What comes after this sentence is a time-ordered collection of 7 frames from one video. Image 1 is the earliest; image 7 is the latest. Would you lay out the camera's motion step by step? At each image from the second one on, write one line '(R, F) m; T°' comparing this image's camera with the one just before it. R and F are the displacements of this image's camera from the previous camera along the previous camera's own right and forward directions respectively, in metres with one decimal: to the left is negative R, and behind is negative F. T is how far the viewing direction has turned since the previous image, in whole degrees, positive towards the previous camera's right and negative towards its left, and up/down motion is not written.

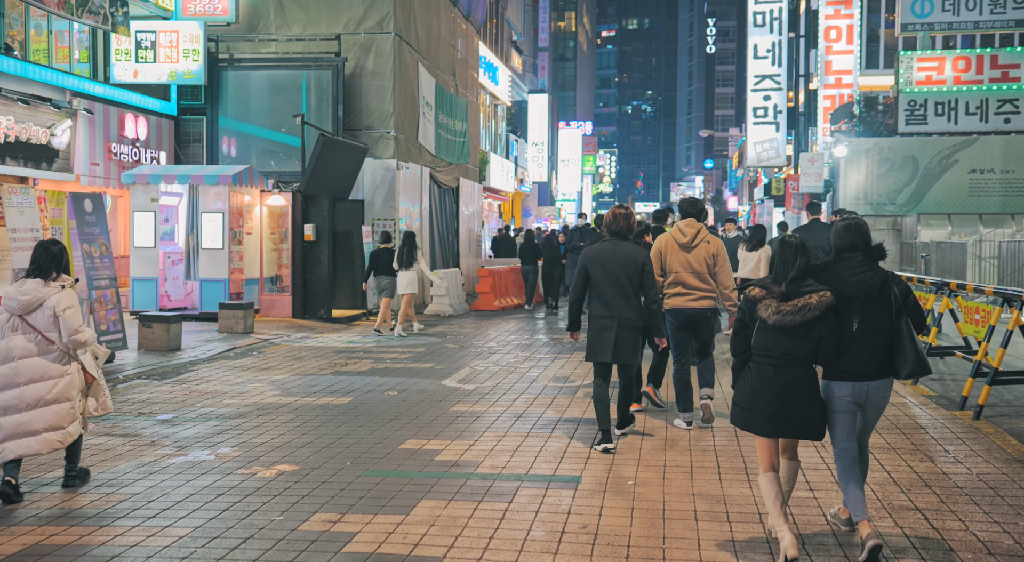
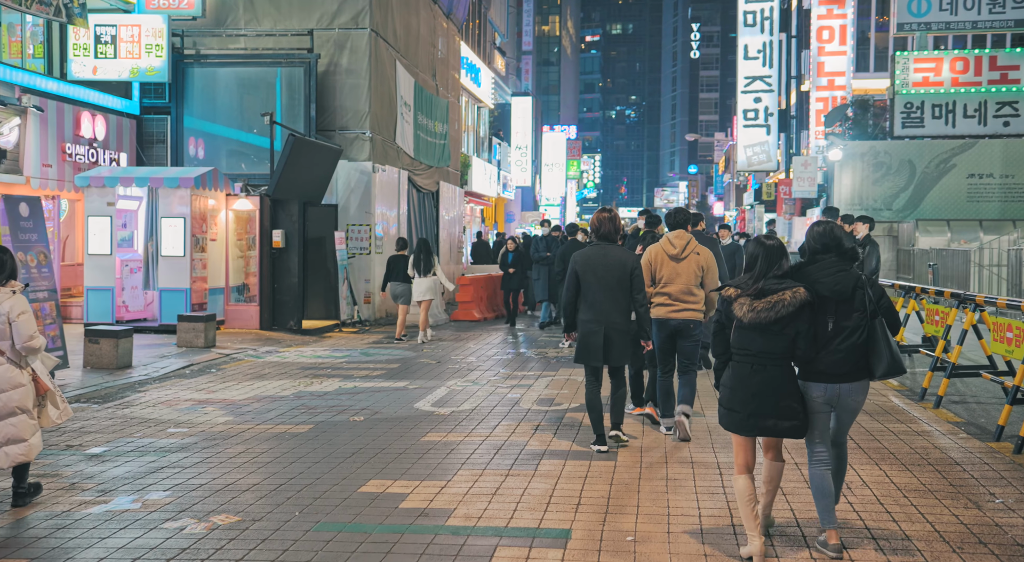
(0.0, +1.0) m; +1°
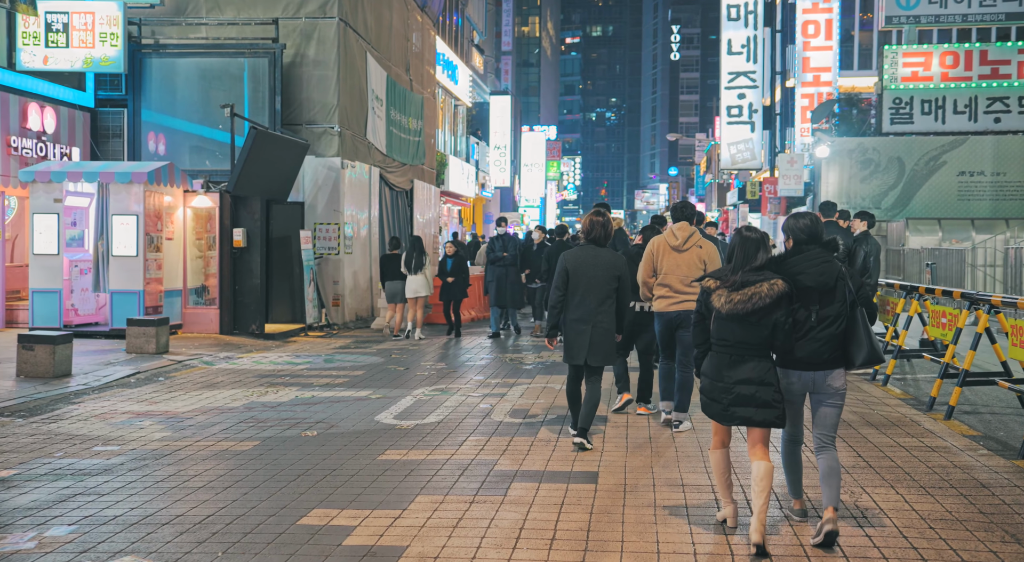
(+0.1, +0.8) m; +1°
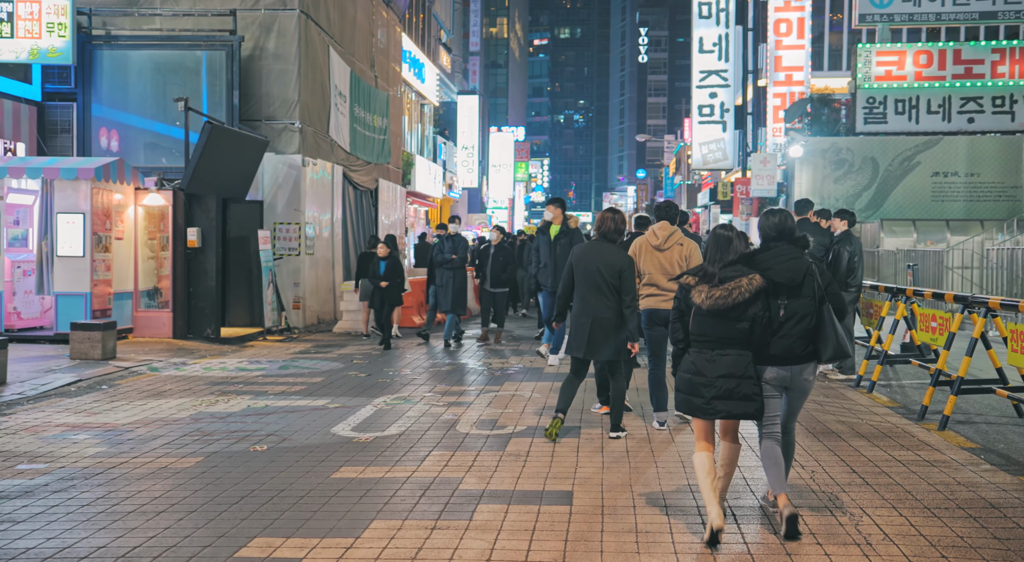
(0.0, +0.6) m; +2°
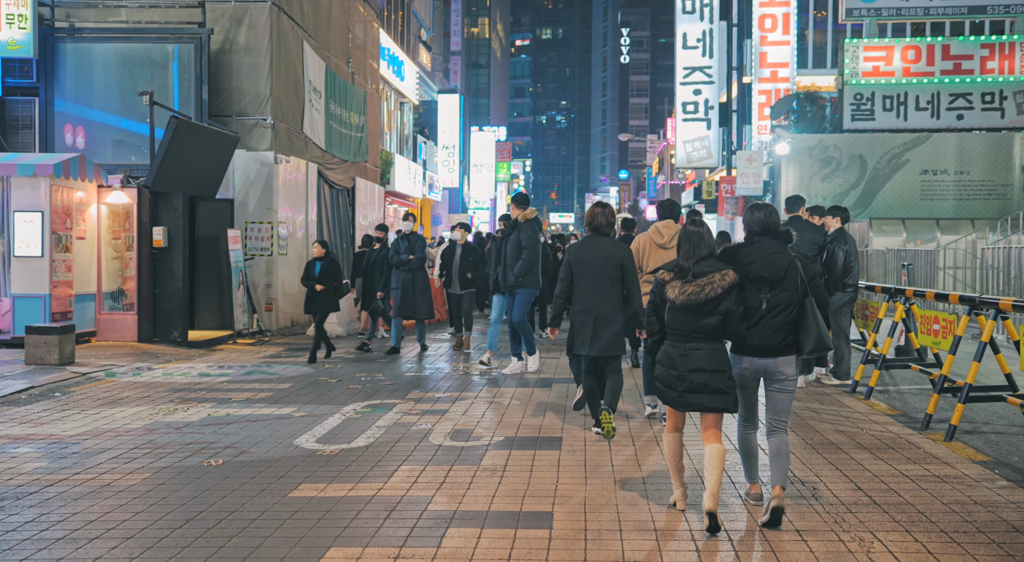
(0.0, +0.5) m; +1°
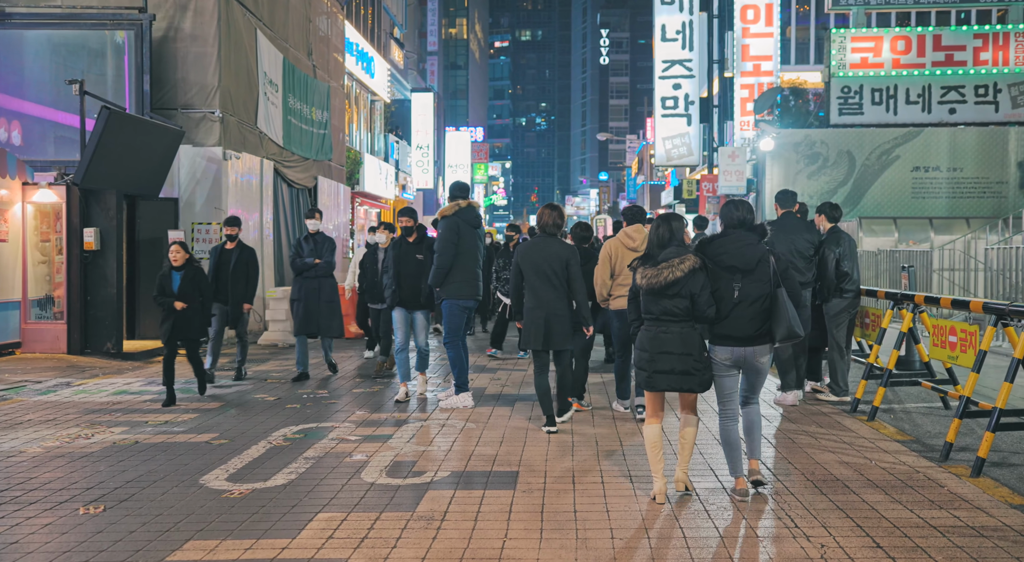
(+0.2, +1.1) m; +1°
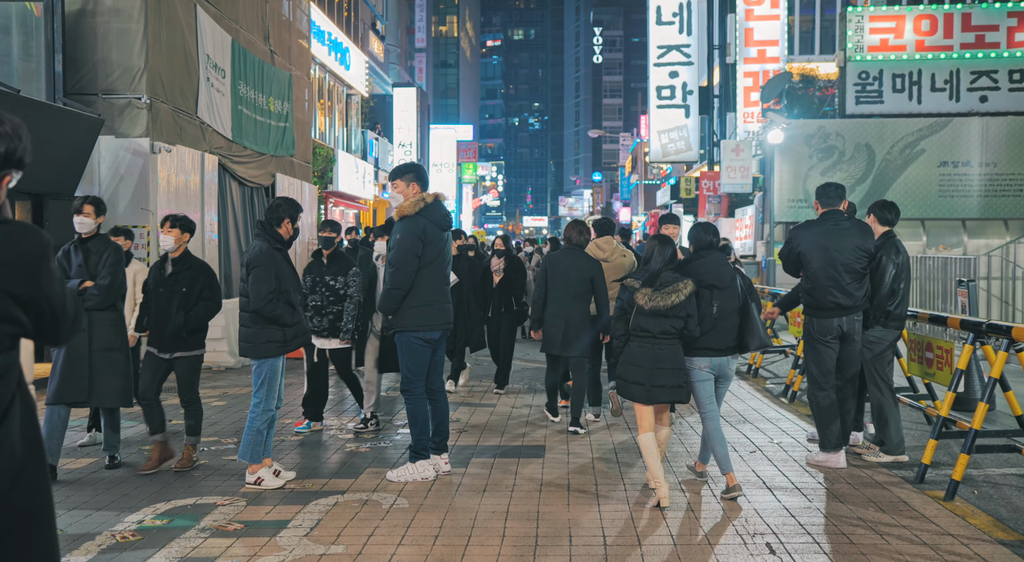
(+0.3, +2.1) m; 0°
